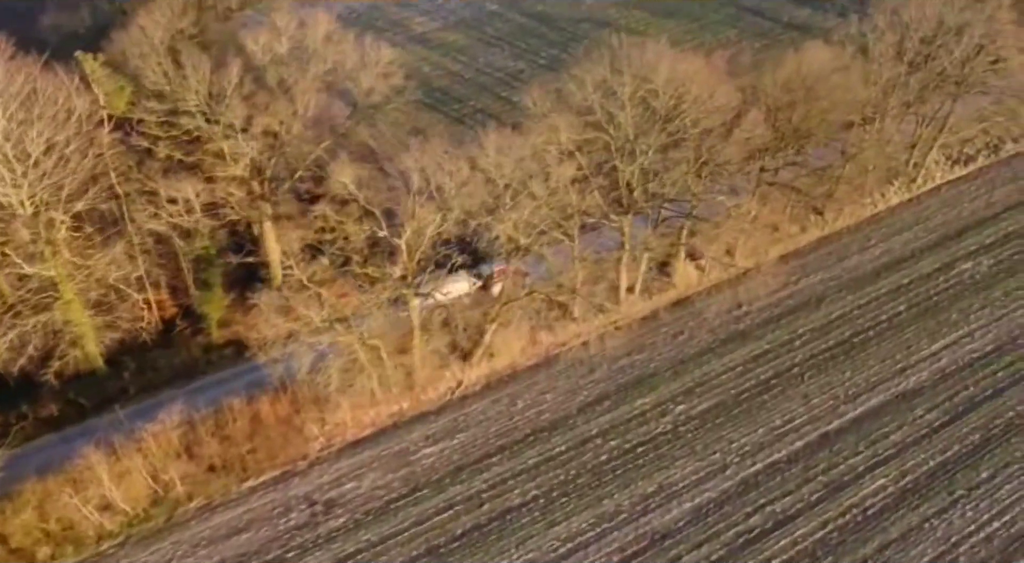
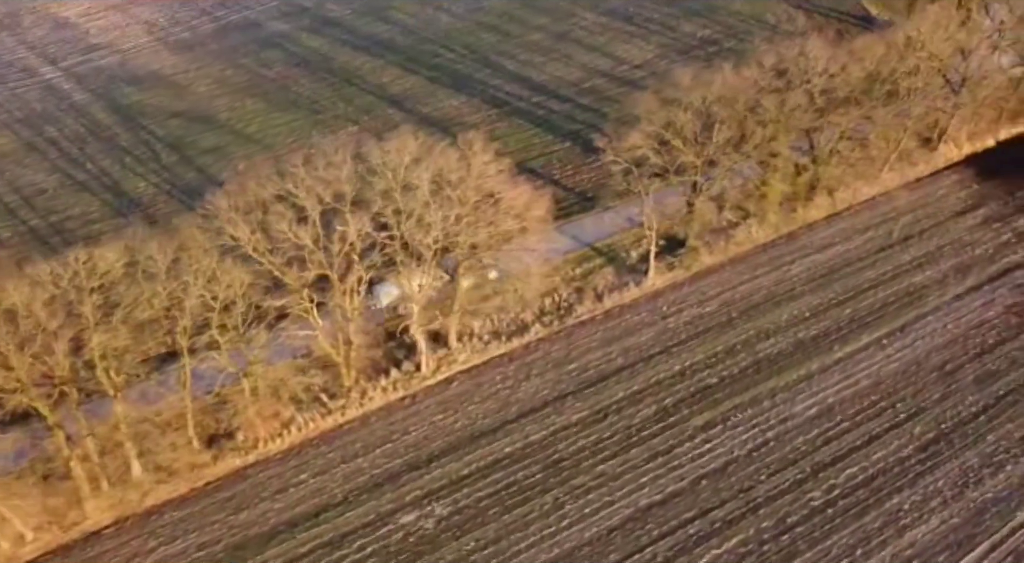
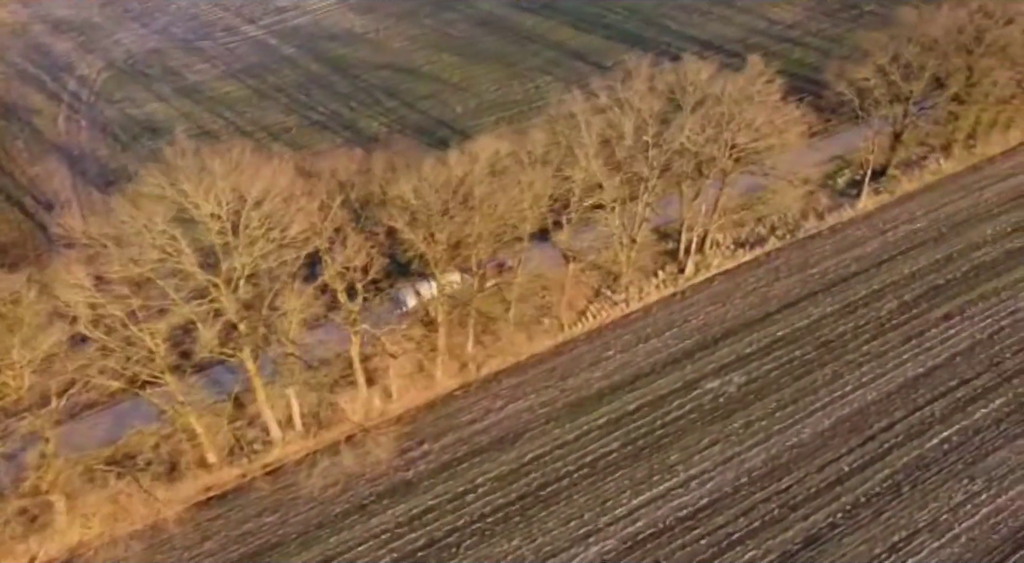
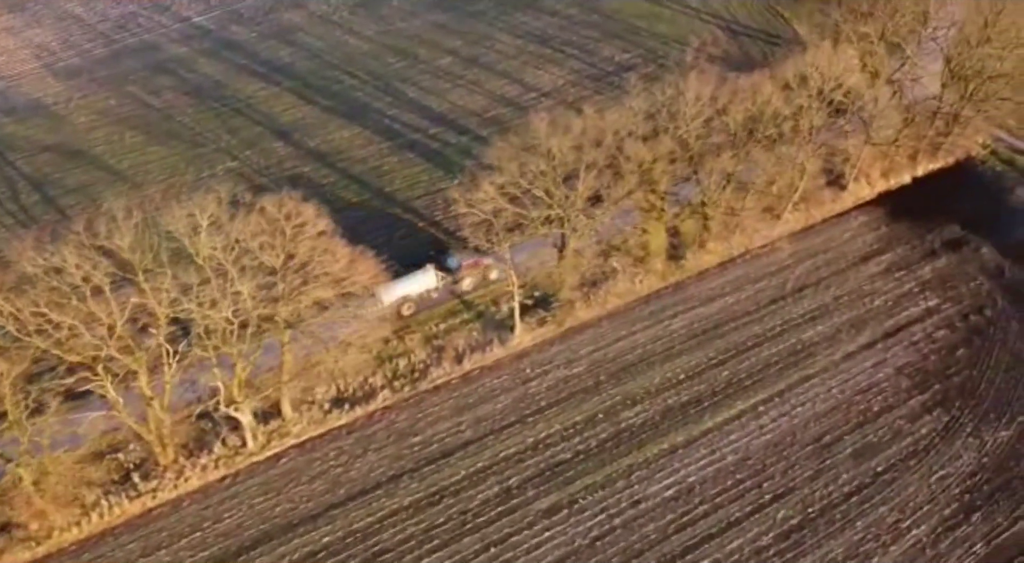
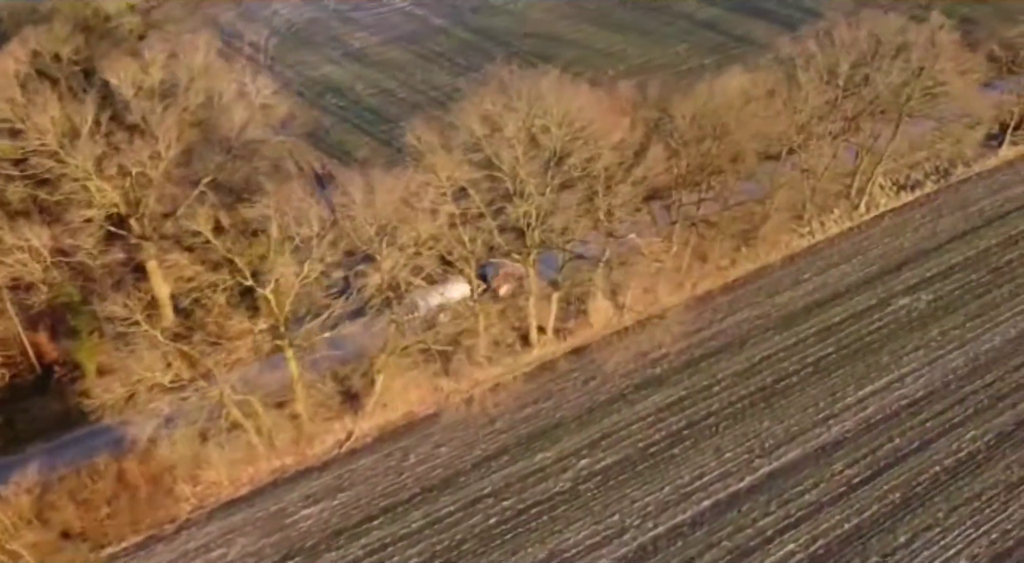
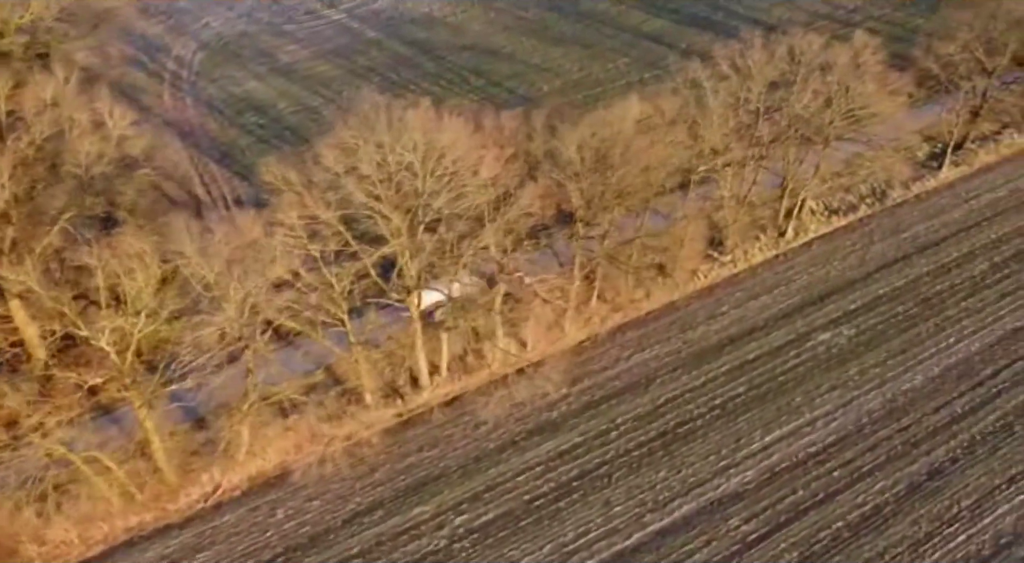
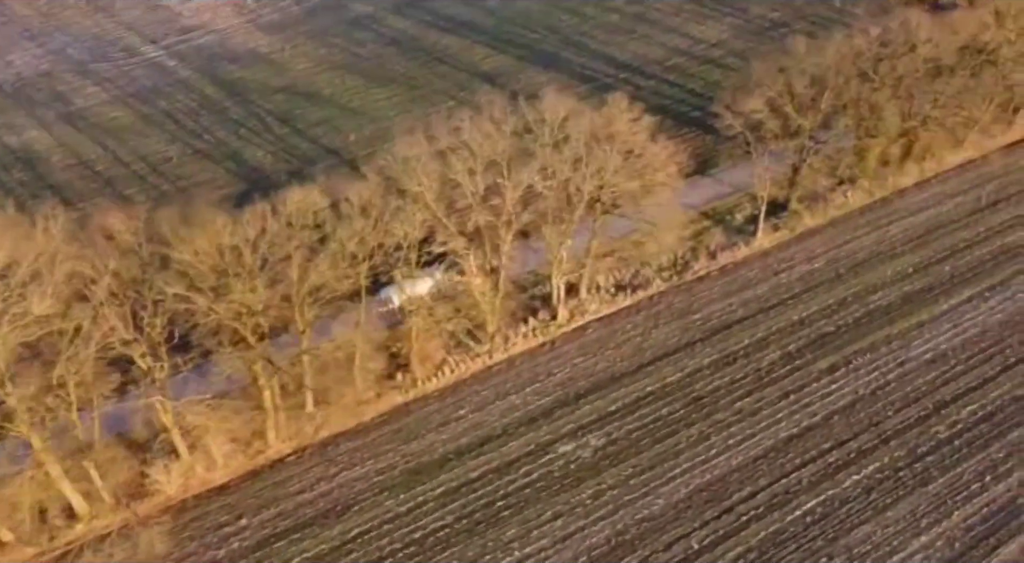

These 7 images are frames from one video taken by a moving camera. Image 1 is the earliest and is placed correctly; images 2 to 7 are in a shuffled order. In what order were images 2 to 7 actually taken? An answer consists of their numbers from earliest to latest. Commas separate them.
5, 6, 3, 7, 2, 4
